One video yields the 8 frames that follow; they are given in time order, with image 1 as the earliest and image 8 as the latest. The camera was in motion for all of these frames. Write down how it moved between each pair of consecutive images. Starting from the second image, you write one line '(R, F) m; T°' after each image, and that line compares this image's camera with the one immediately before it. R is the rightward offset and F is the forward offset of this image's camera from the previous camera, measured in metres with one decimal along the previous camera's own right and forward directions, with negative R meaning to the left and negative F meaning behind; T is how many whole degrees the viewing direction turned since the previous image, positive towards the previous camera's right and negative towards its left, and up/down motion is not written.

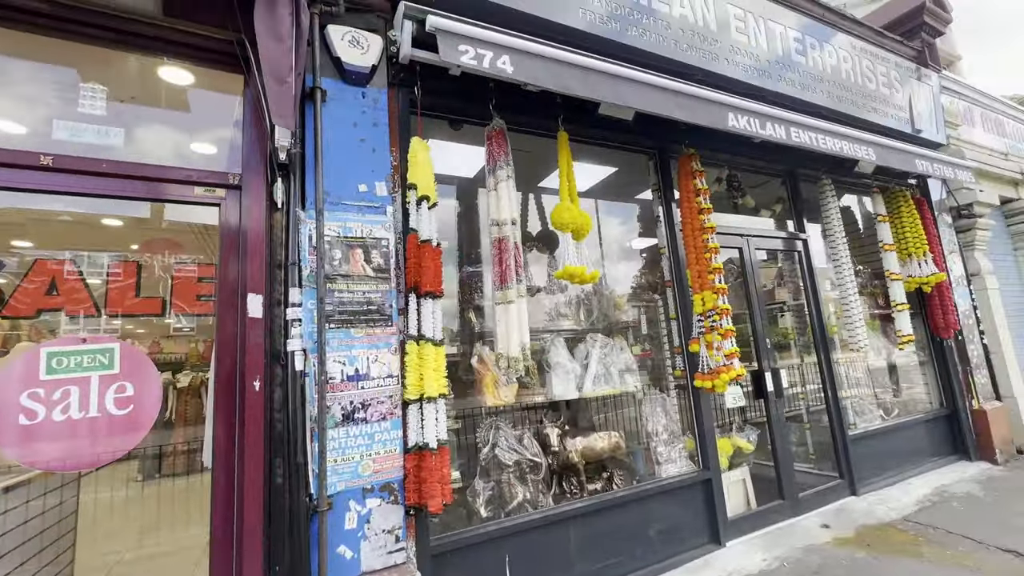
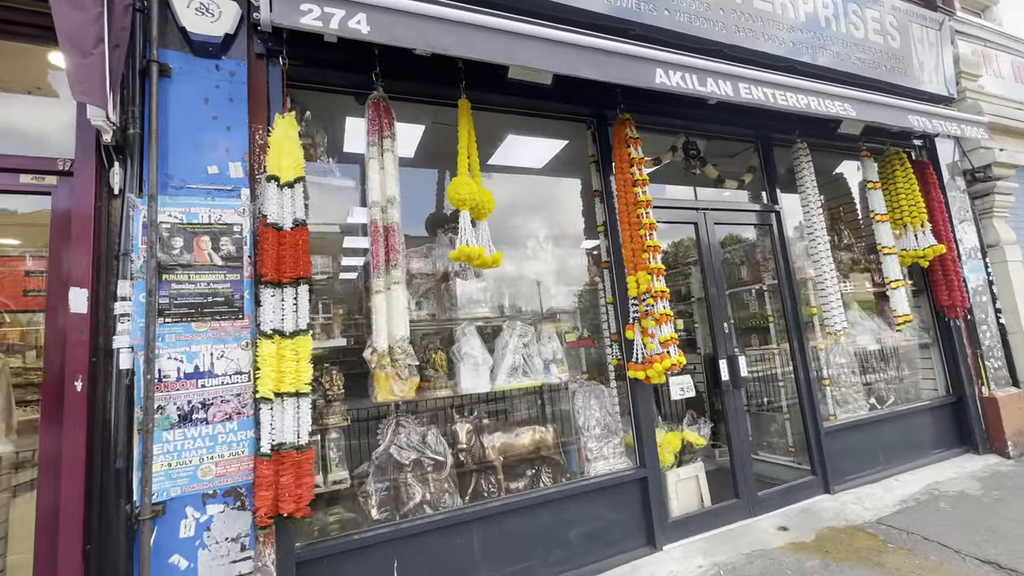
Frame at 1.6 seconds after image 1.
(+0.8, +0.3) m; -4°
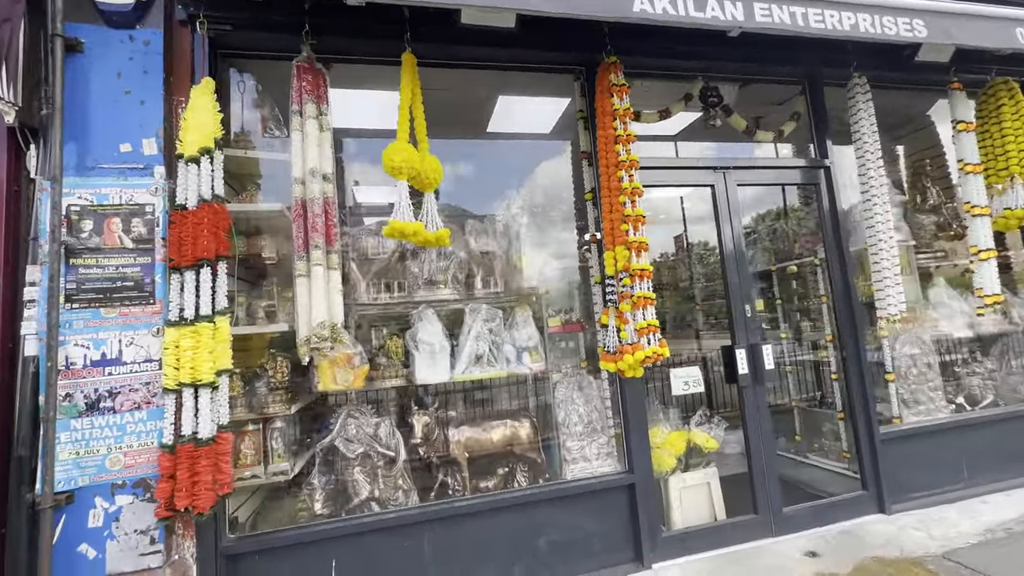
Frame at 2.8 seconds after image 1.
(+0.6, +0.4) m; -9°
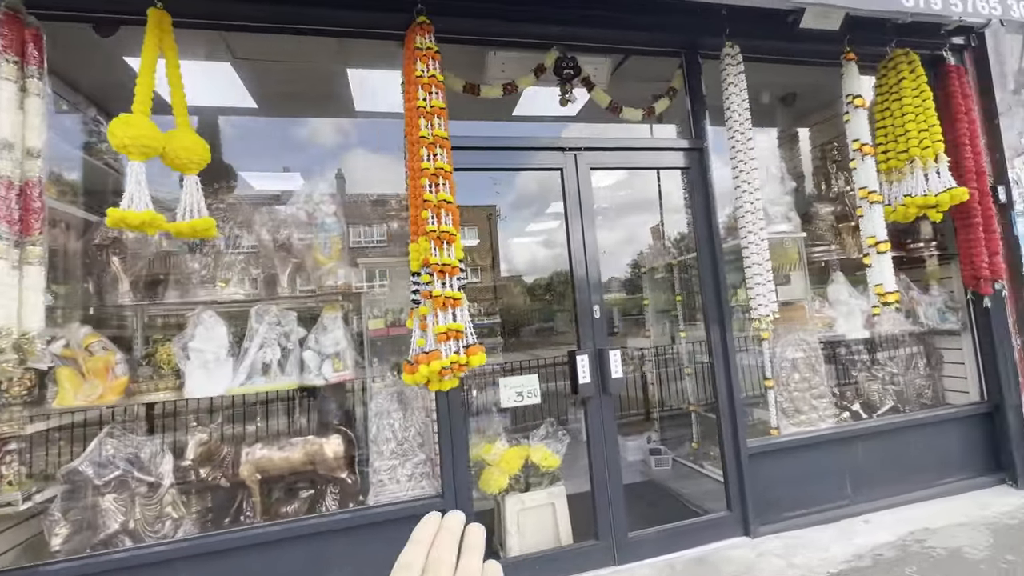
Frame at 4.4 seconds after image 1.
(+1.0, +0.3) m; 0°
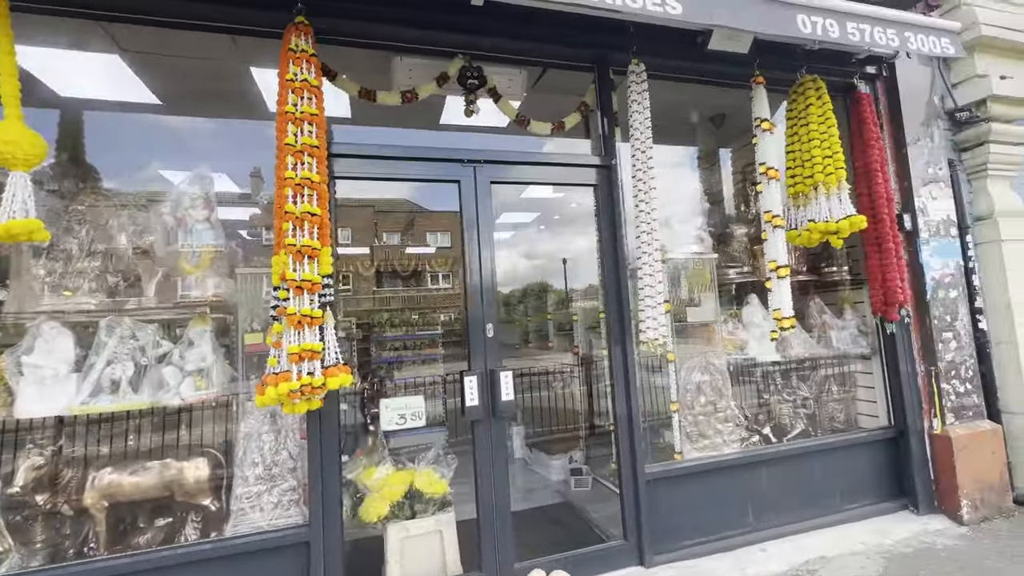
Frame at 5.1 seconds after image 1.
(+0.5, +0.1) m; +3°
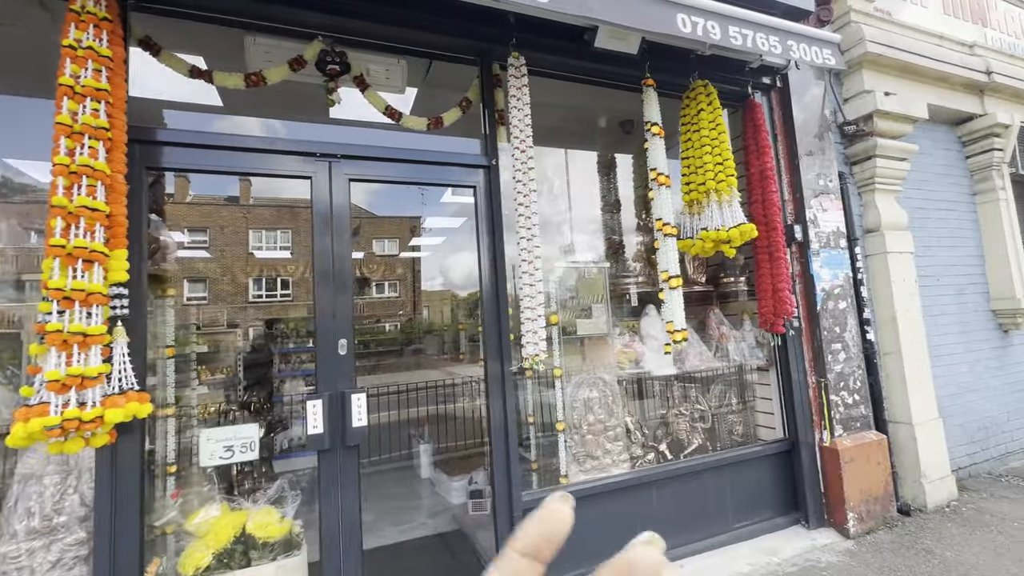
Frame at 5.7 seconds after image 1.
(+0.5, +0.2) m; +5°
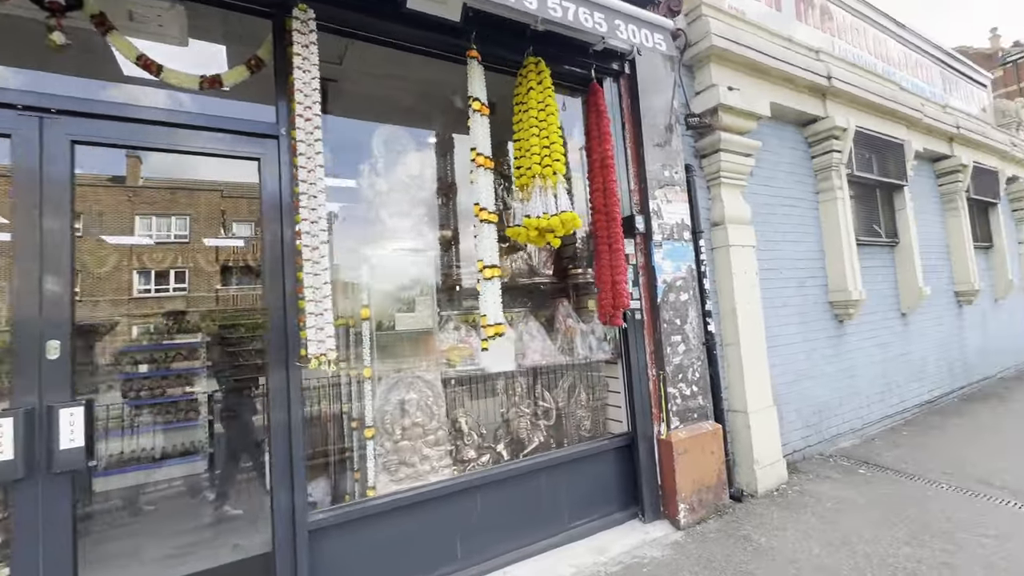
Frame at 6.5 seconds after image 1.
(+0.7, +0.2) m; +8°
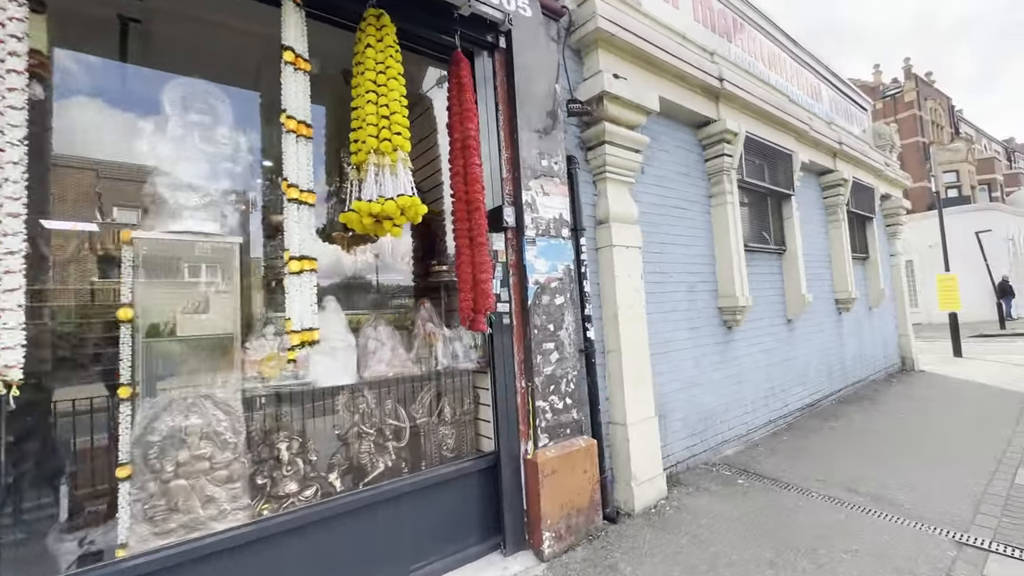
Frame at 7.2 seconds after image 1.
(+0.5, +0.4) m; +8°
